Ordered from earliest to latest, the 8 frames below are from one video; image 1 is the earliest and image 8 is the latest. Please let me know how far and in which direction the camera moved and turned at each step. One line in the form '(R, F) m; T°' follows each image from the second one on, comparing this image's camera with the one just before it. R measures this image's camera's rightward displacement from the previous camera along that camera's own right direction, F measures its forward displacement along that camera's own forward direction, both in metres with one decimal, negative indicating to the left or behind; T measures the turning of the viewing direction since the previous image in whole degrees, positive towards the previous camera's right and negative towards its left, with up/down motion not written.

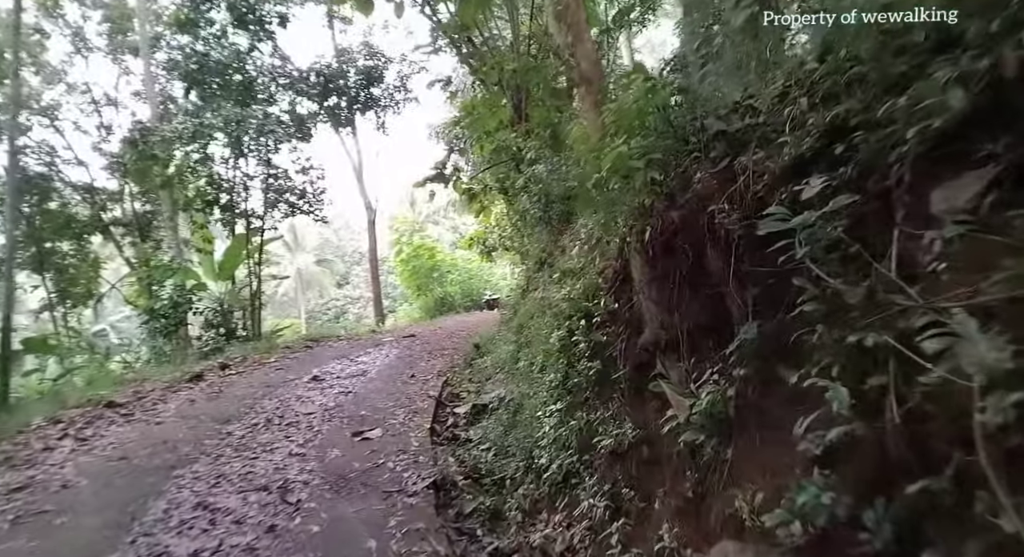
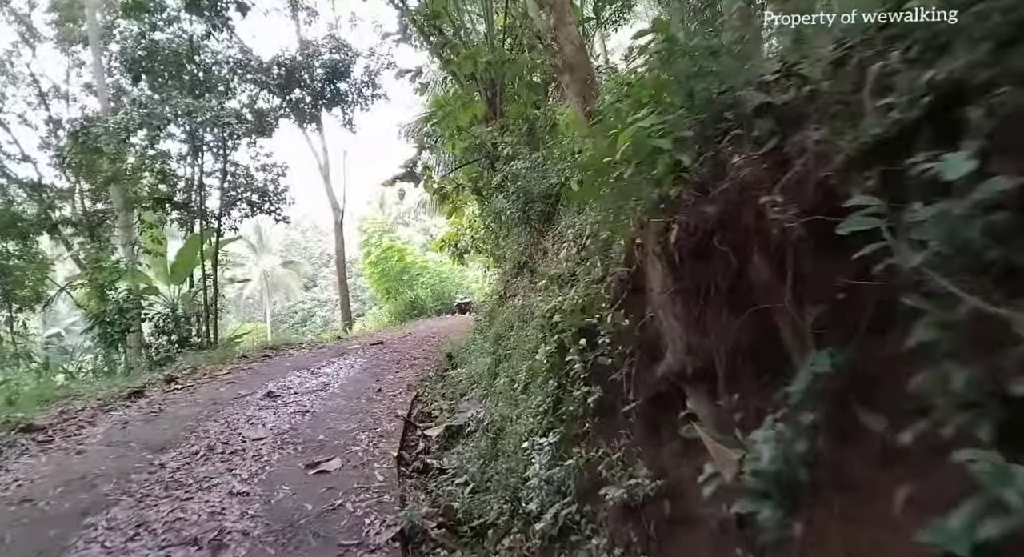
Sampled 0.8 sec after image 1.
(-0.1, +0.5) m; +3°
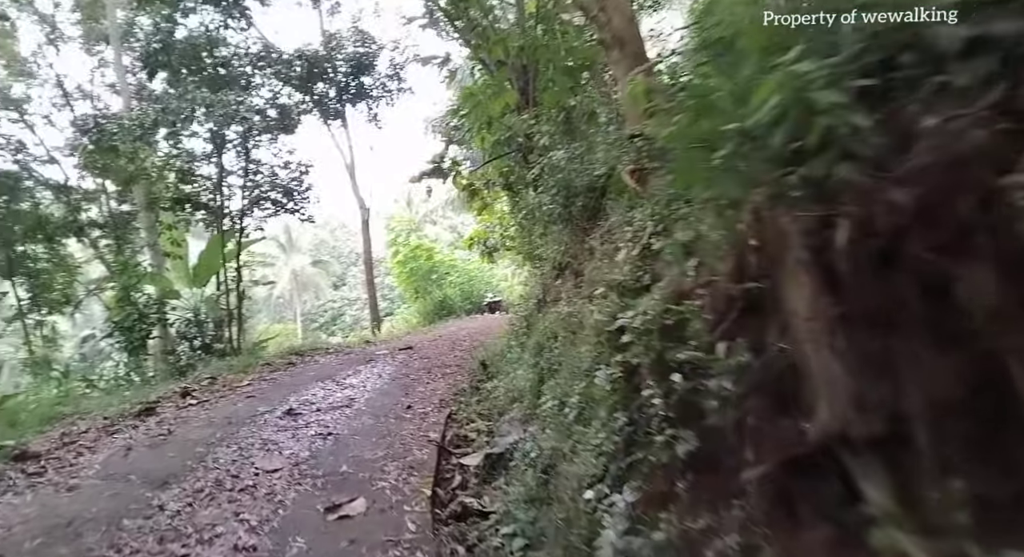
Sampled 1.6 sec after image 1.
(-0.1, +0.5) m; -3°
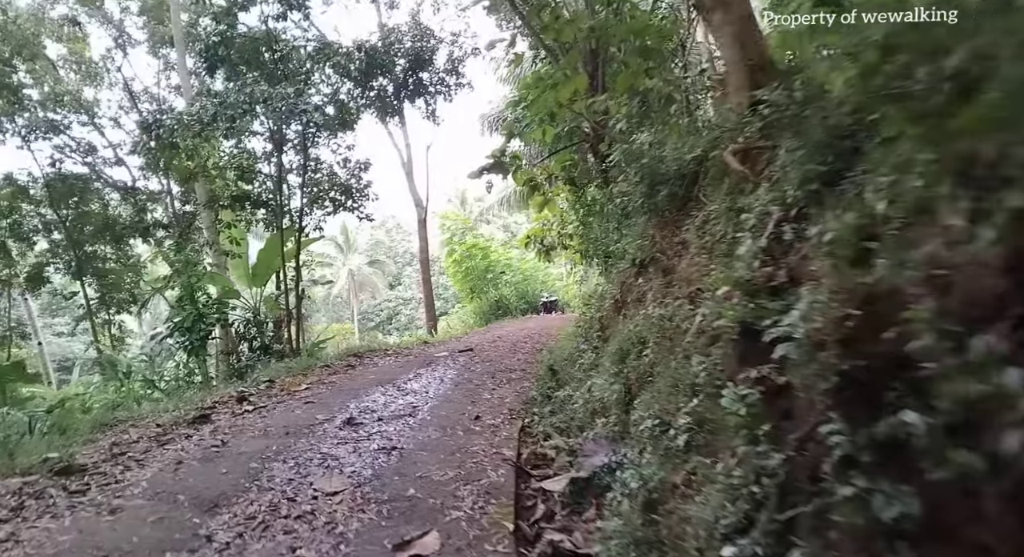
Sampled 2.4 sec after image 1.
(-0.2, +0.5) m; -6°
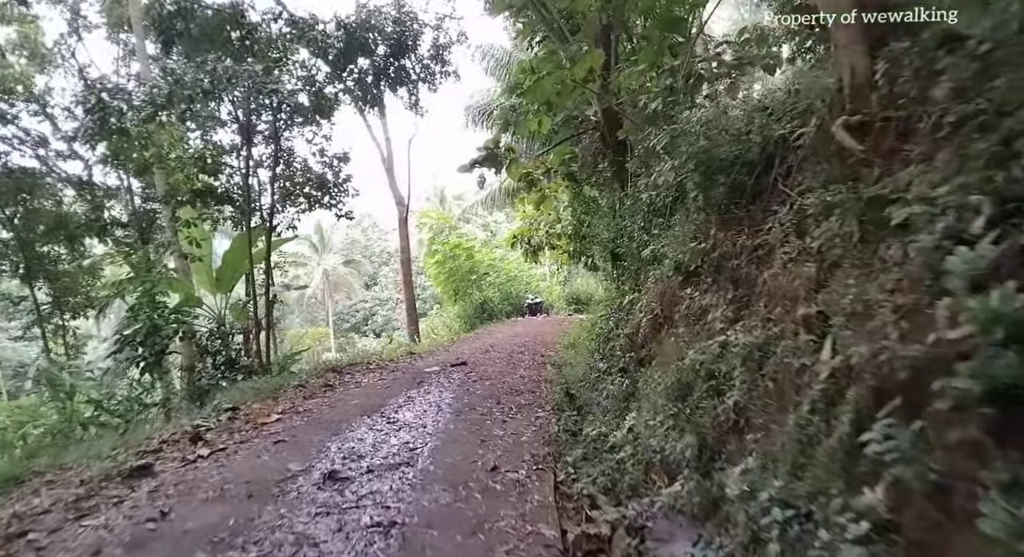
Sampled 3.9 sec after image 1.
(-0.3, +0.9) m; +2°
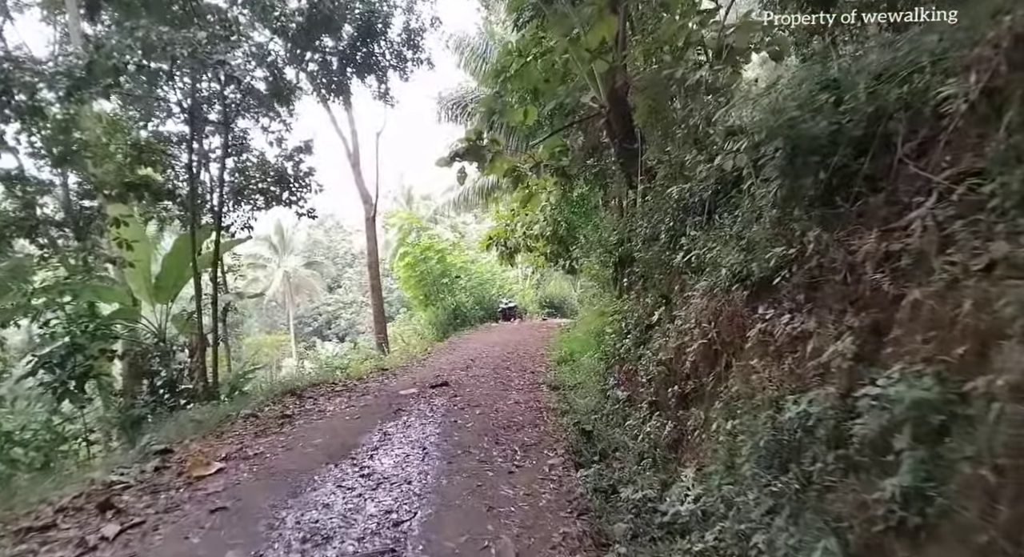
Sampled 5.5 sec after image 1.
(-0.3, +1.0) m; +4°
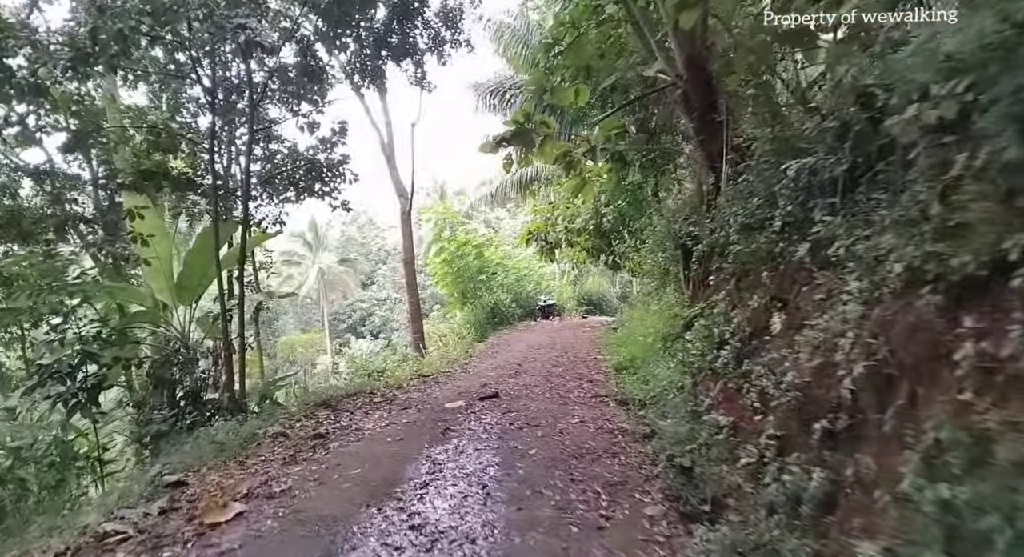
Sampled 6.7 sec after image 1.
(-0.3, +0.8) m; -3°
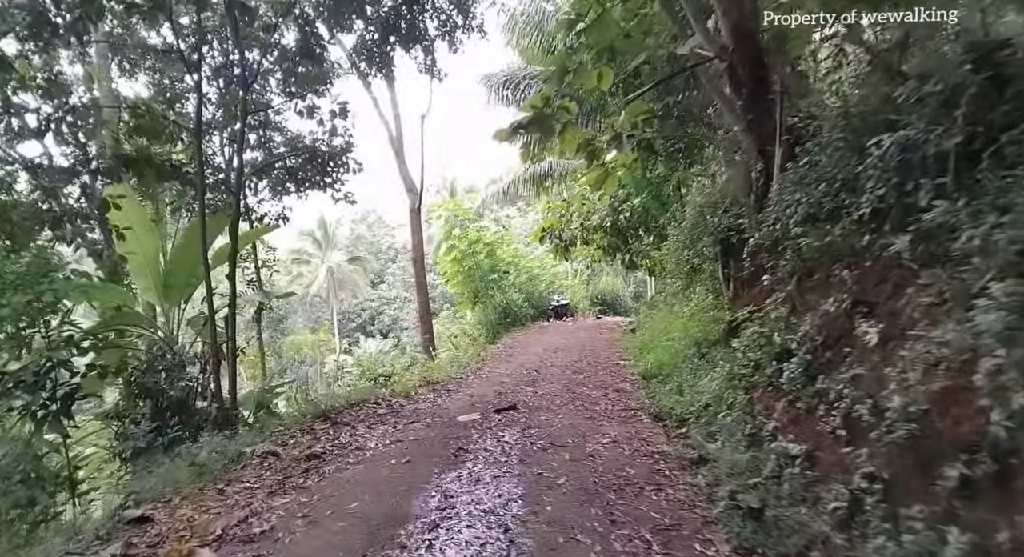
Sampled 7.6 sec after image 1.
(-0.1, +0.6) m; -1°
